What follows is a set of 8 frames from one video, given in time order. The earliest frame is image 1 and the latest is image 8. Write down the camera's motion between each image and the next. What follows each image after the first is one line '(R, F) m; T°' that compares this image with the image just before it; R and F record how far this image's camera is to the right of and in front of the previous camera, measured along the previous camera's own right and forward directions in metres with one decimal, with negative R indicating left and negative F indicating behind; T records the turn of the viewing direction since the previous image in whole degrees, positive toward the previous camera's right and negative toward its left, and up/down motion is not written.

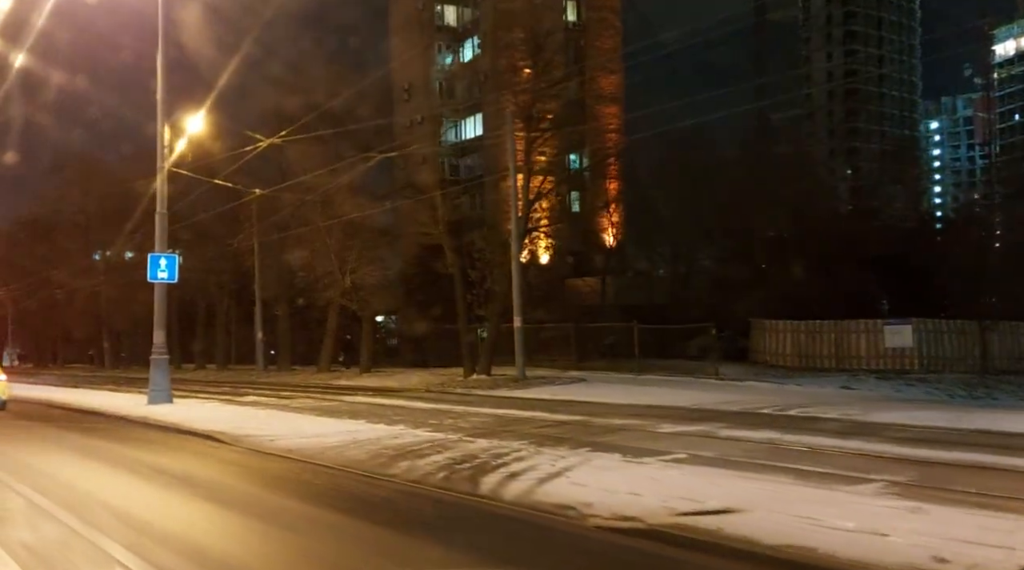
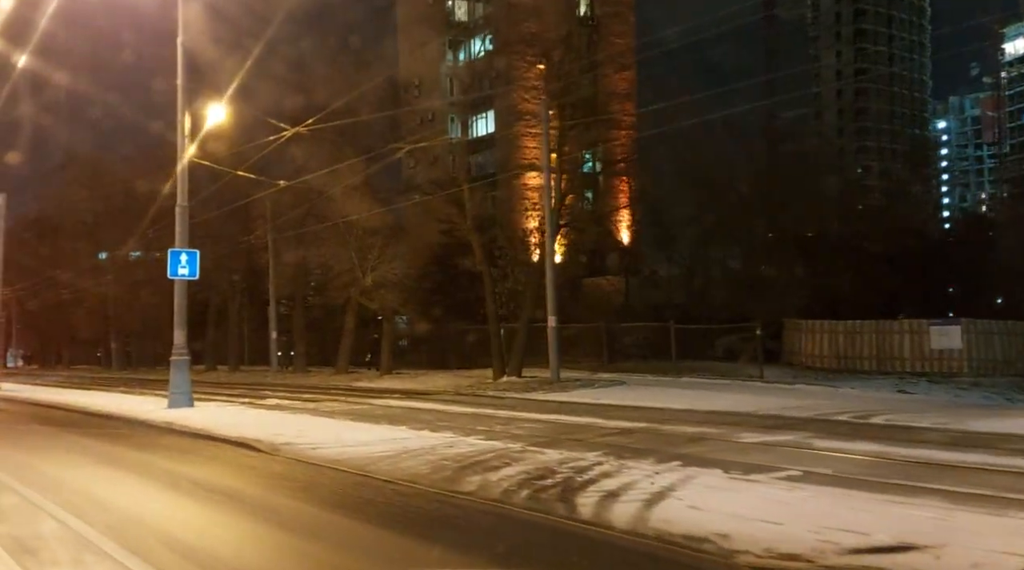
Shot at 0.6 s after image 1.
(-0.9, +1.3) m; 0°
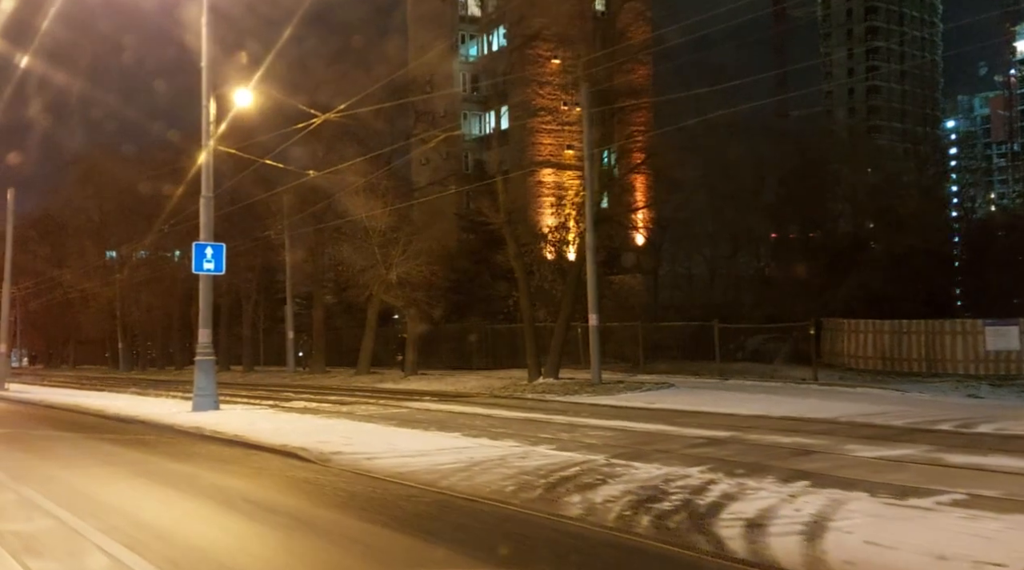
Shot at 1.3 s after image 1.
(-1.0, +1.4) m; 0°
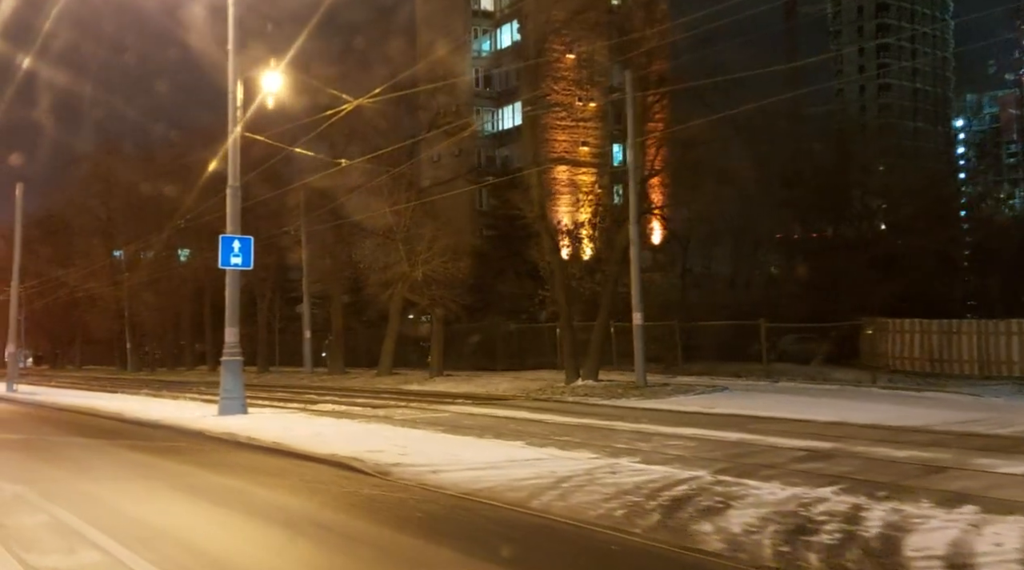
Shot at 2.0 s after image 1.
(-1.0, +1.3) m; 0°
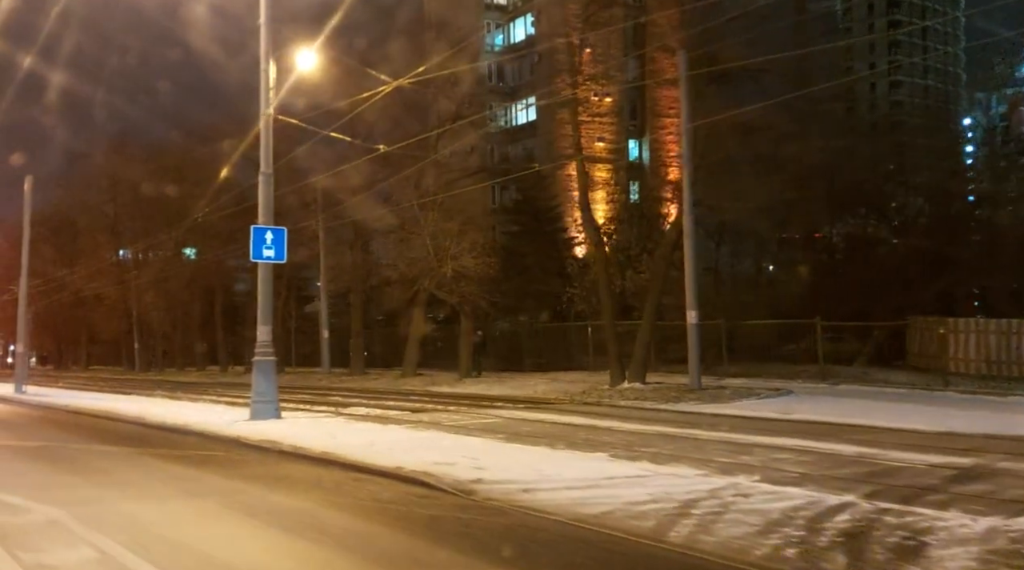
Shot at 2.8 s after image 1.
(-1.1, +1.5) m; 0°
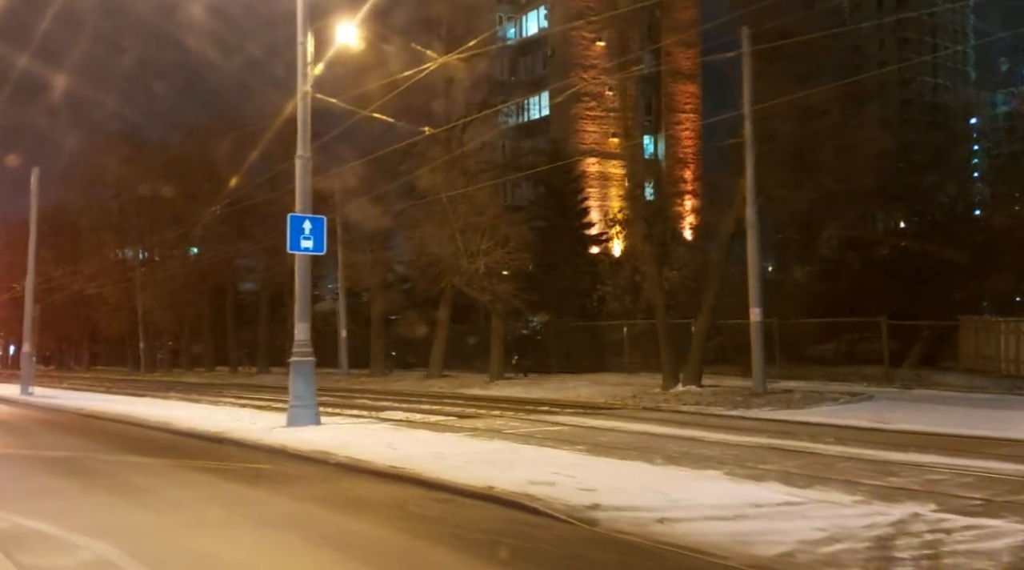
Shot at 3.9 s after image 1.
(-1.2, +1.7) m; 0°
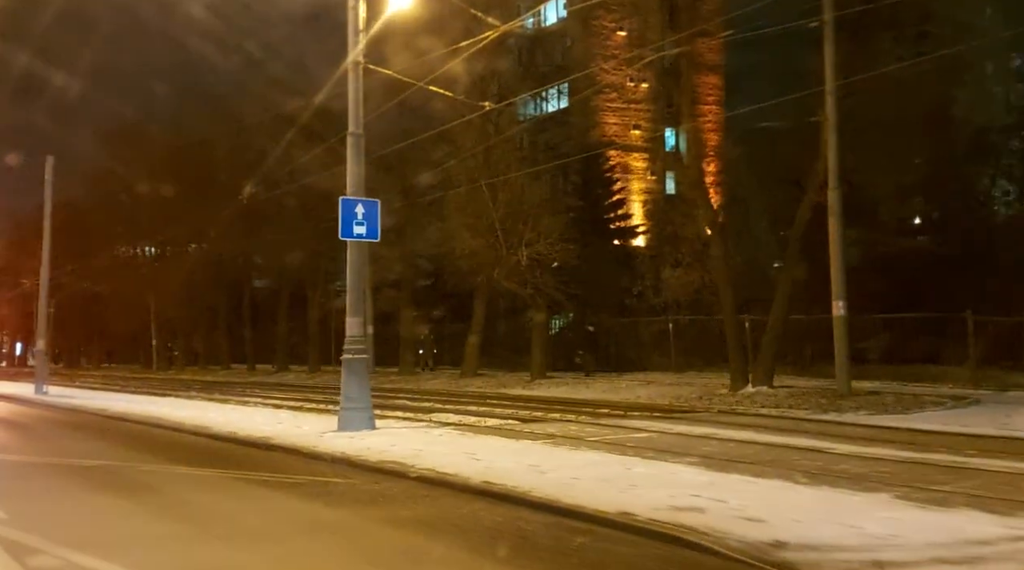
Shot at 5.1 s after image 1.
(-1.3, +1.7) m; 0°
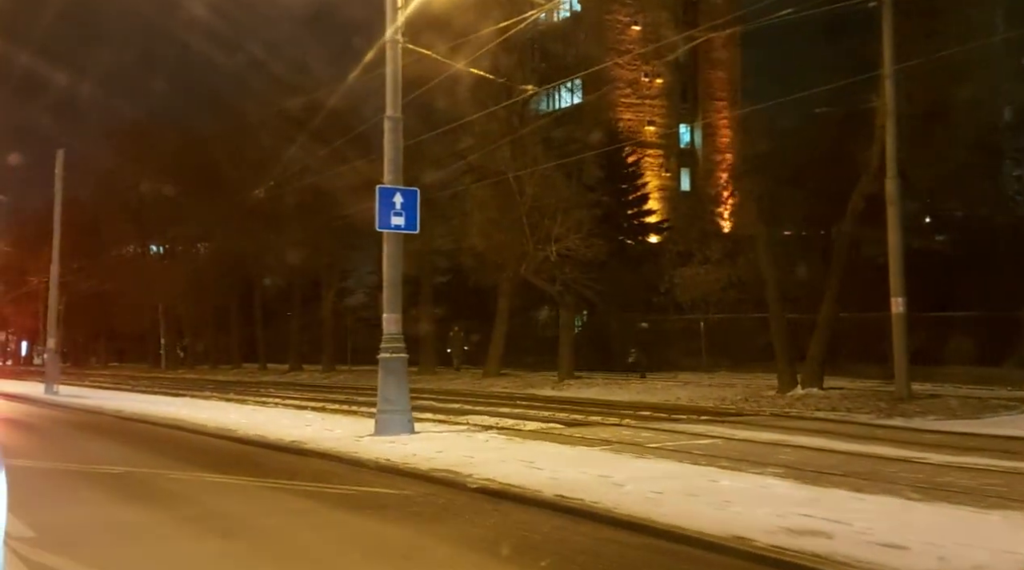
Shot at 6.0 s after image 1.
(-0.7, +1.0) m; 0°
